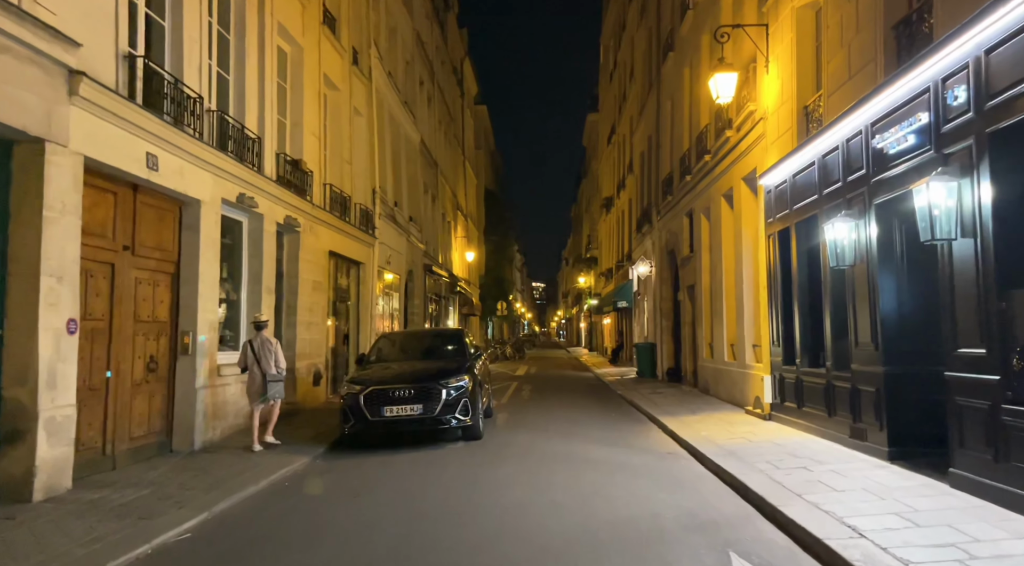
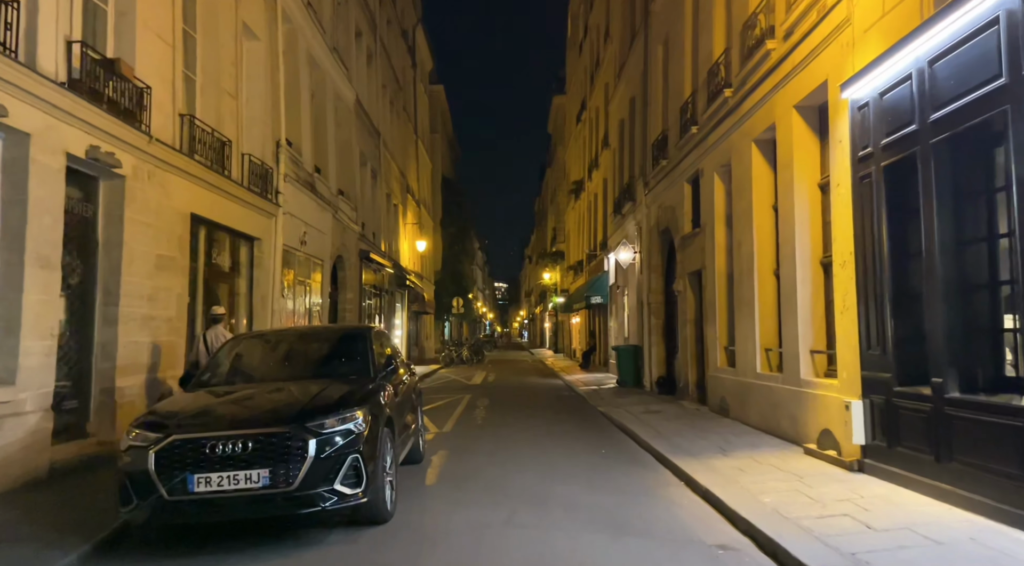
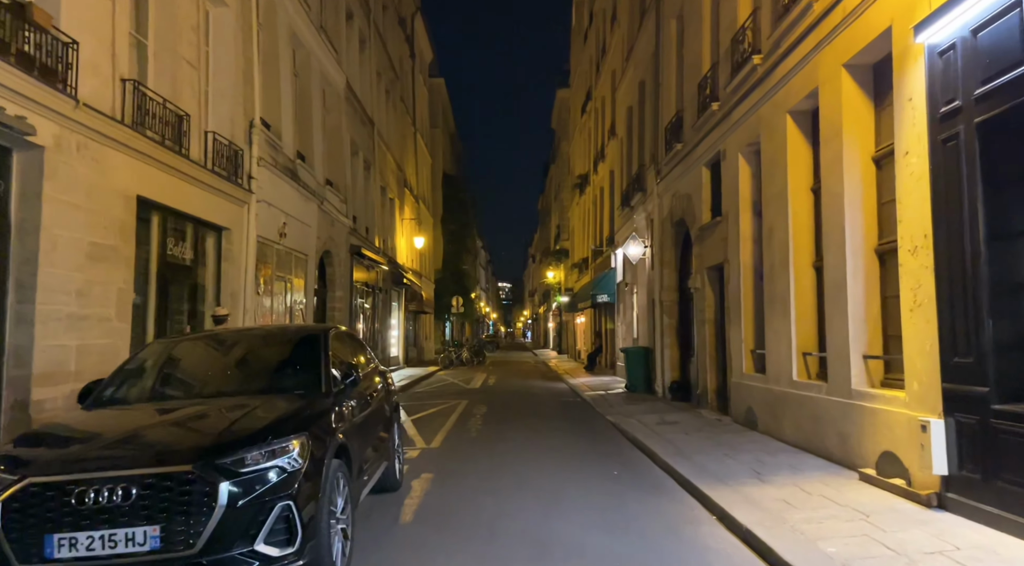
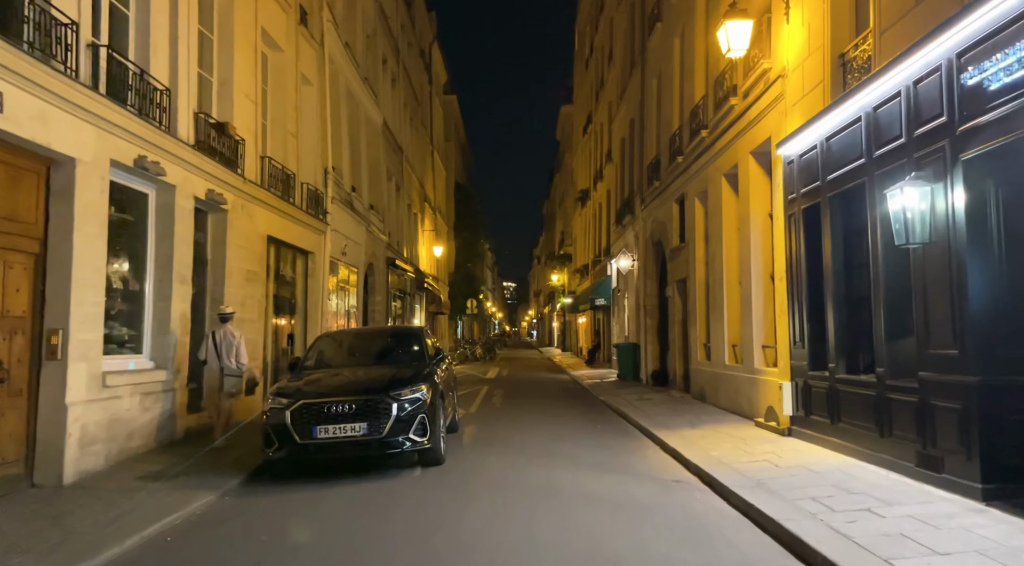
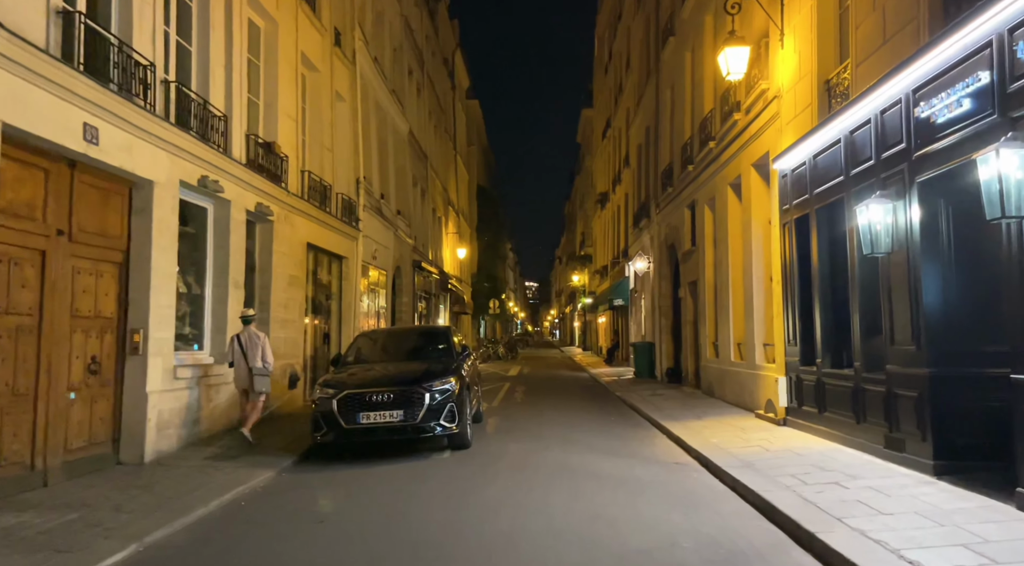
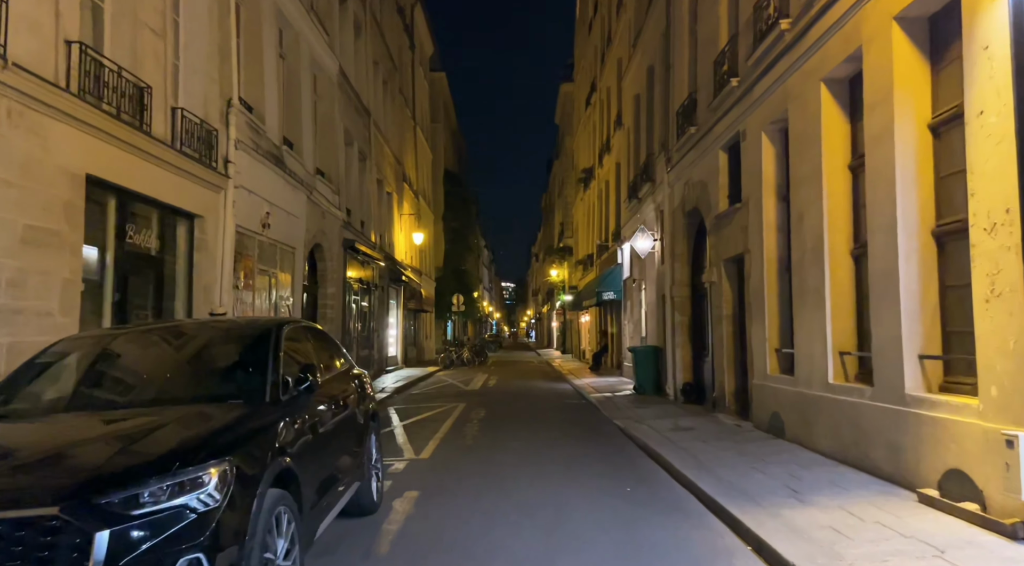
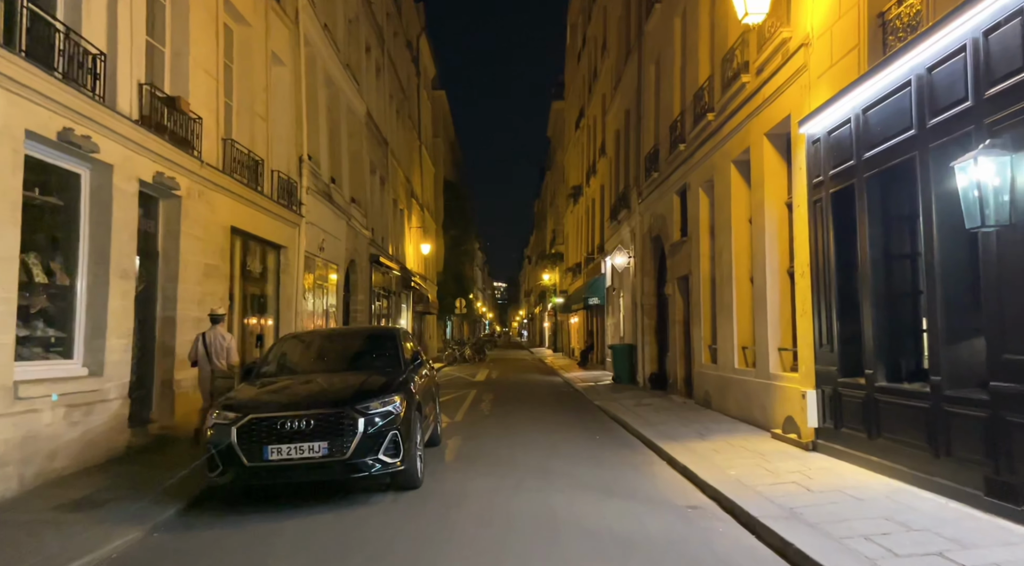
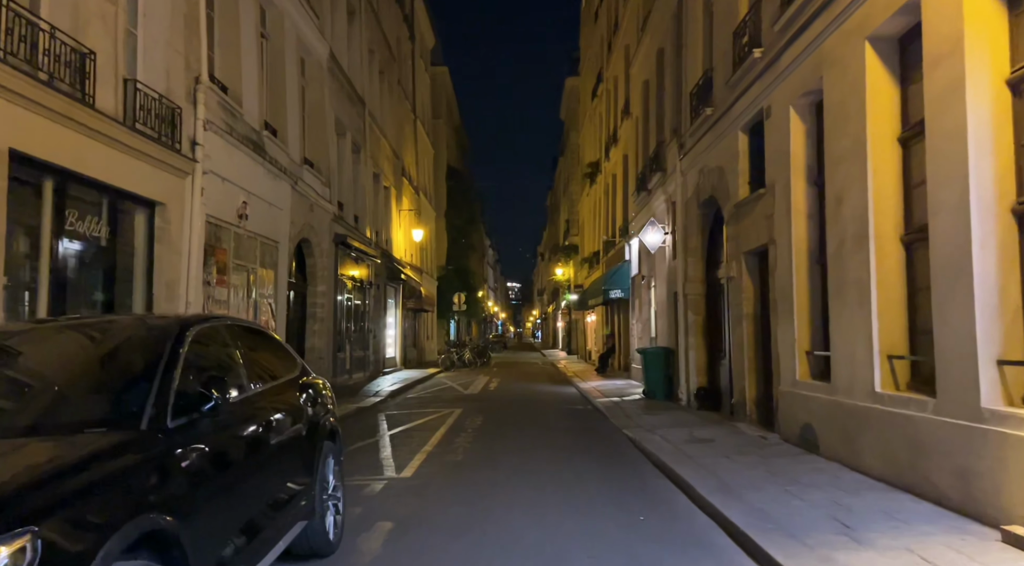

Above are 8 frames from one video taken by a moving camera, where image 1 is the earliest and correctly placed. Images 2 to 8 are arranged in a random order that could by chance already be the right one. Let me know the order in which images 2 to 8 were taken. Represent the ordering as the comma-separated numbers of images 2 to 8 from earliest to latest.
5, 4, 7, 2, 3, 6, 8
